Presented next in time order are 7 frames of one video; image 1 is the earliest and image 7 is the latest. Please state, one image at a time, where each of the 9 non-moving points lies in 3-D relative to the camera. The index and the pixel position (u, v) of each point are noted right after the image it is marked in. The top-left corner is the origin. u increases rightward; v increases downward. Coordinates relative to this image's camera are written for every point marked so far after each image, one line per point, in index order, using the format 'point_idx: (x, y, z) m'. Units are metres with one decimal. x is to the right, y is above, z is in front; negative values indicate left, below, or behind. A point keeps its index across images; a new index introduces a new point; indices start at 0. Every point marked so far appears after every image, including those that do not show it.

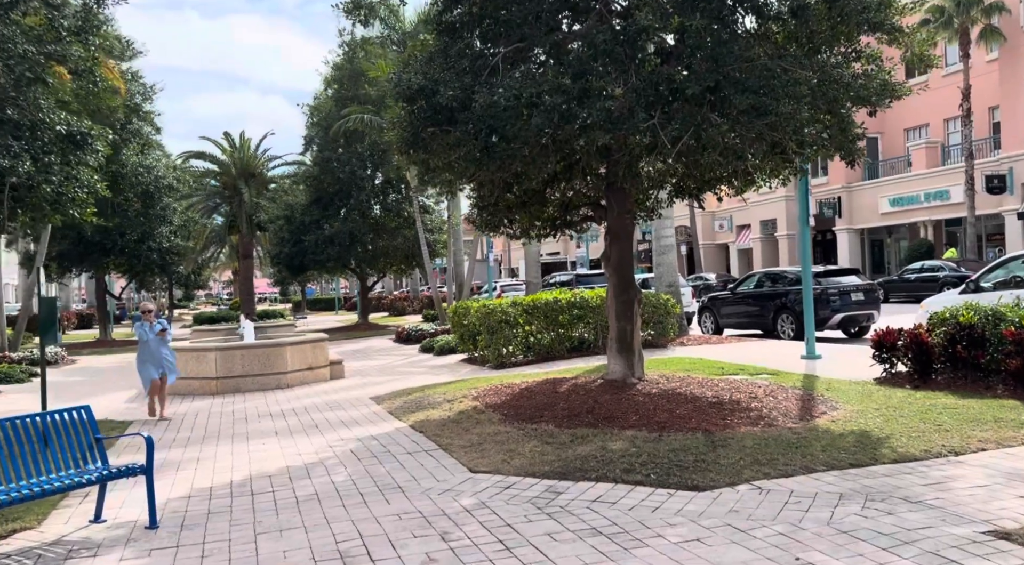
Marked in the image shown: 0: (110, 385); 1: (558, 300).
0: (-8.3, -2.1, +16.1) m
1: (+0.9, -0.3, +14.6) m
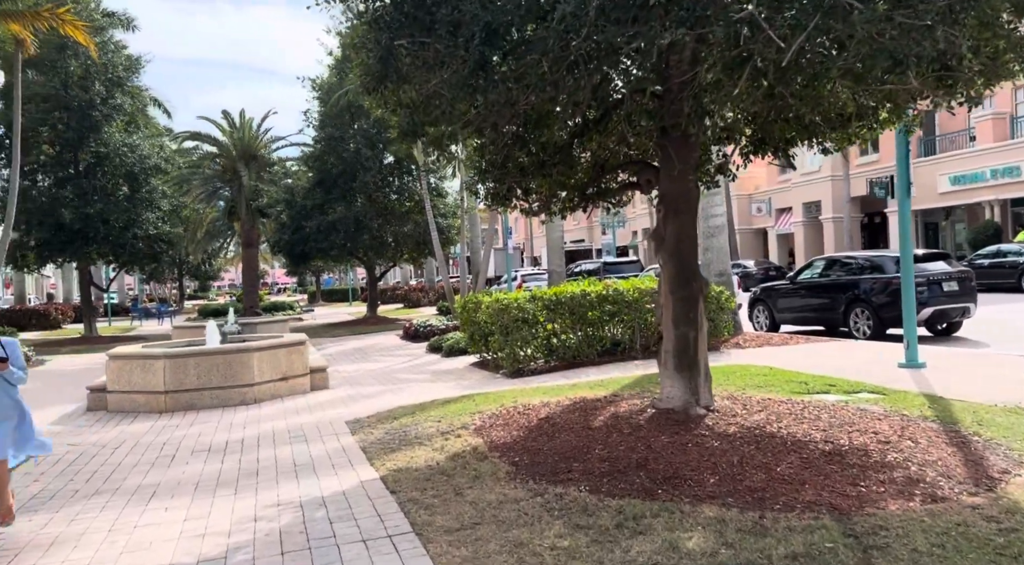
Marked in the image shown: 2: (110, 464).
0: (-8.0, -2.0, +13.7) m
1: (+1.1, -0.2, +12.0) m
2: (-3.9, -1.8, +7.6) m
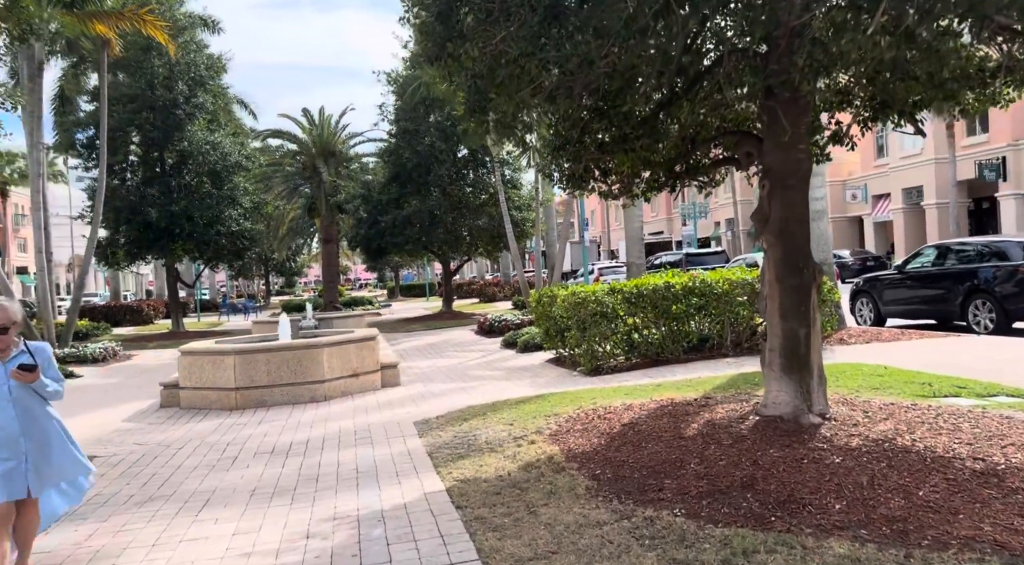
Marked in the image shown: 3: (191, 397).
0: (-6.6, -1.9, +13.7) m
1: (+2.3, 0.0, +11.1) m
2: (-3.2, -1.7, +7.3) m
3: (-4.5, -1.6, +11.0) m
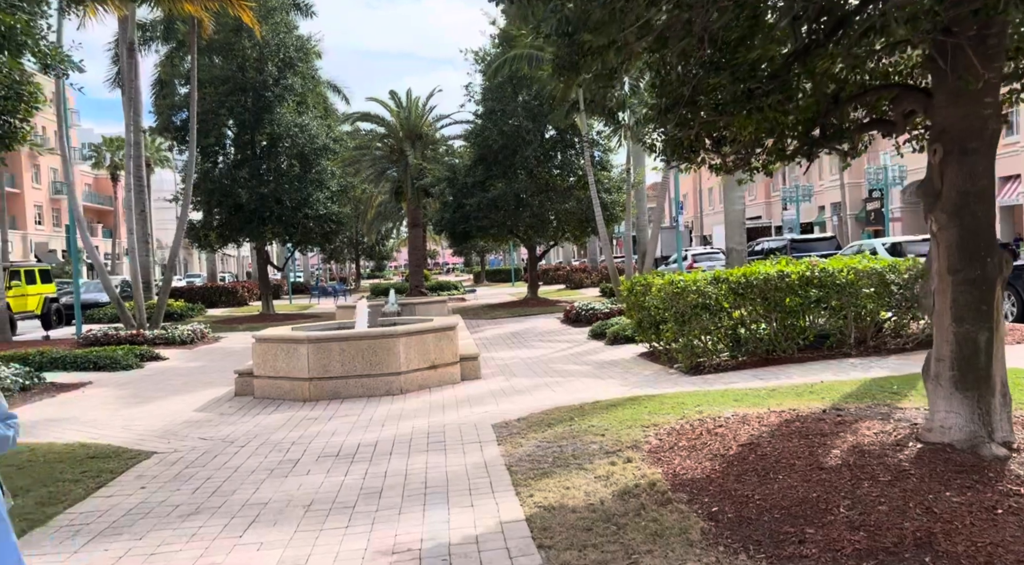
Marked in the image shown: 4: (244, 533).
0: (-5.1, -1.6, +13.5) m
1: (+3.4, +0.1, +9.8) m
2: (-2.4, -1.6, +6.6) m
3: (-3.3, -1.4, +10.5) m
4: (-1.7, -1.6, +4.9) m
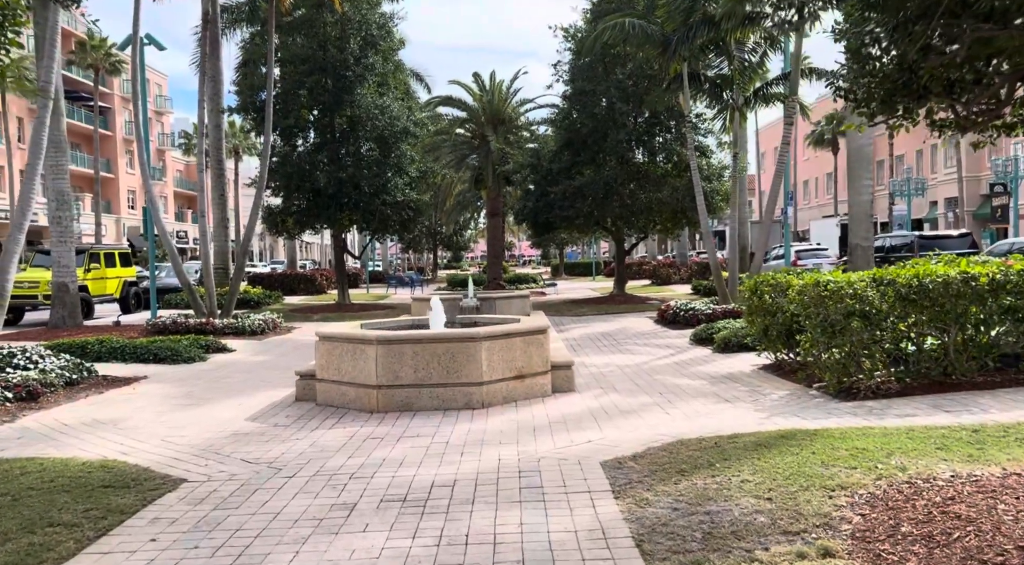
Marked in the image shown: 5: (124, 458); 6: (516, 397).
0: (-3.6, -1.4, +12.2) m
1: (+4.5, +0.1, +7.7) m
2: (-1.6, -1.5, +5.2) m
3: (-2.2, -1.3, +9.1) m
4: (-1.1, -1.5, +3.4) m
5: (-3.4, -1.5, +6.8) m
6: (+0.1, -1.3, +9.0) m
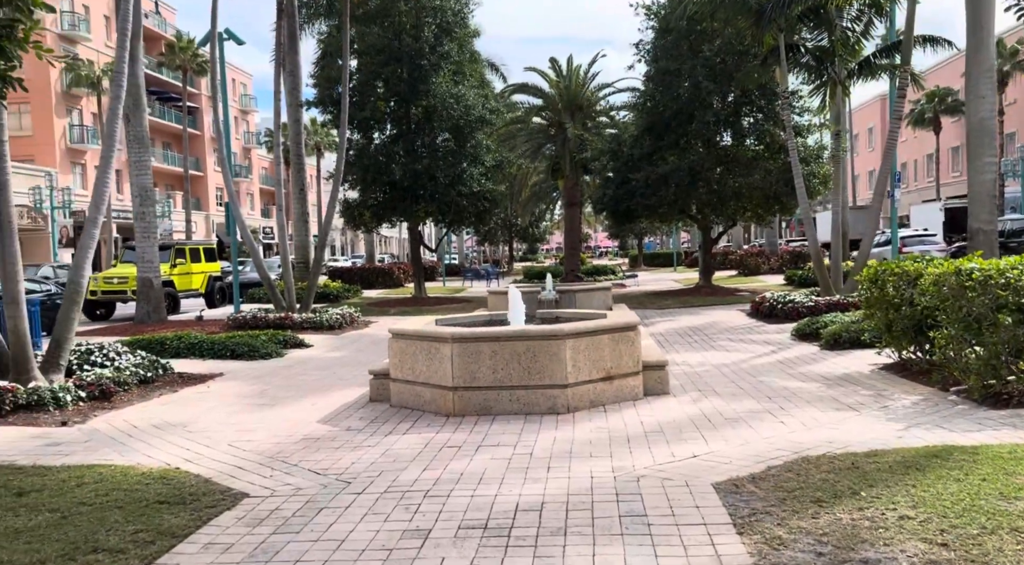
0: (-2.4, -1.4, +11.7) m
1: (+5.3, +0.2, +6.5) m
2: (-1.1, -1.5, +4.5) m
3: (-1.2, -1.2, +8.5) m
4: (-0.7, -1.5, +2.7) m
5: (-2.6, -1.5, +6.3) m
6: (+1.0, -1.2, +8.2) m
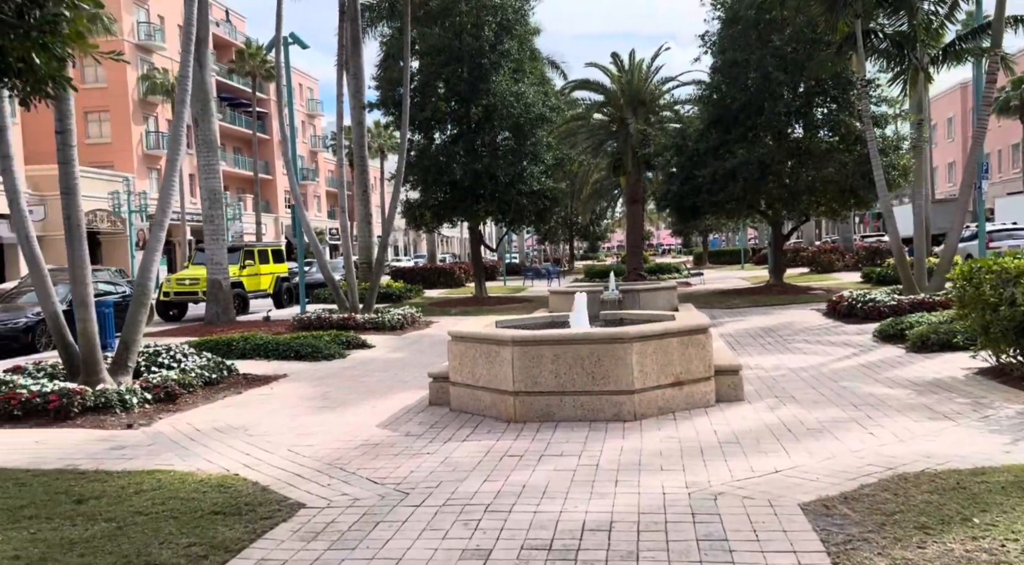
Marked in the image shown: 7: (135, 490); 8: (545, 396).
0: (-1.4, -1.4, +11.6) m
1: (+5.8, +0.2, +5.7) m
2: (-0.7, -1.5, +4.3) m
3: (-0.5, -1.2, +8.3) m
4: (-0.5, -1.5, +2.4) m
5: (-2.1, -1.5, +6.2) m
6: (+1.6, -1.2, +7.8) m
7: (-2.7, -1.5, +5.5) m
8: (+0.3, -1.1, +7.6) m
